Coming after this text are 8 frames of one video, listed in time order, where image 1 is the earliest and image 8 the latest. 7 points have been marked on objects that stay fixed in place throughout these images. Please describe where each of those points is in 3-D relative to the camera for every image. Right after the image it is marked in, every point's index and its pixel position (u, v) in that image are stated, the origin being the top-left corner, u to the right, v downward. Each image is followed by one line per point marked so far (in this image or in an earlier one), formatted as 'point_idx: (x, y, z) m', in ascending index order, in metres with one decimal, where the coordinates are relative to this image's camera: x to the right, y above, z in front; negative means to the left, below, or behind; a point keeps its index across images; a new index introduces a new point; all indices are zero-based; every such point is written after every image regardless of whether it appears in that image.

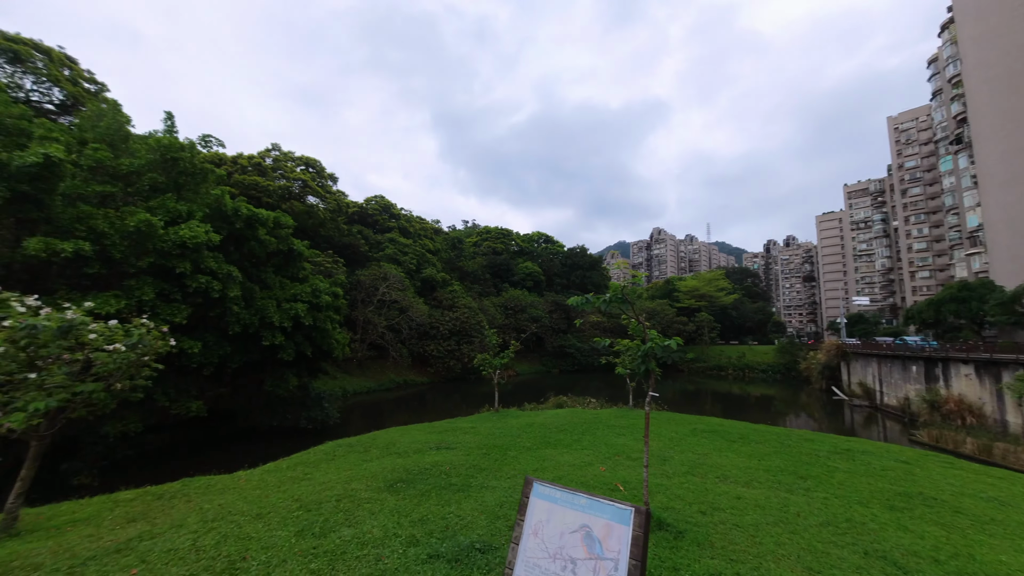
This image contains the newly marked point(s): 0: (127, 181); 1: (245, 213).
0: (-7.7, +2.1, +7.5) m
1: (-6.5, +1.8, +9.1) m
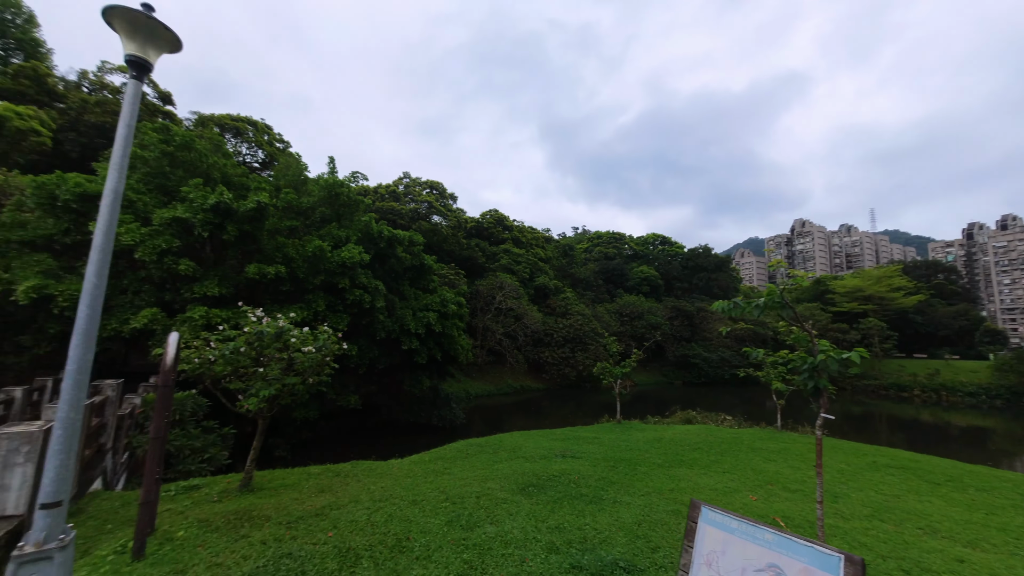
0: (-5.1, +1.8, +9.5) m
1: (-3.5, +1.5, +10.6) m
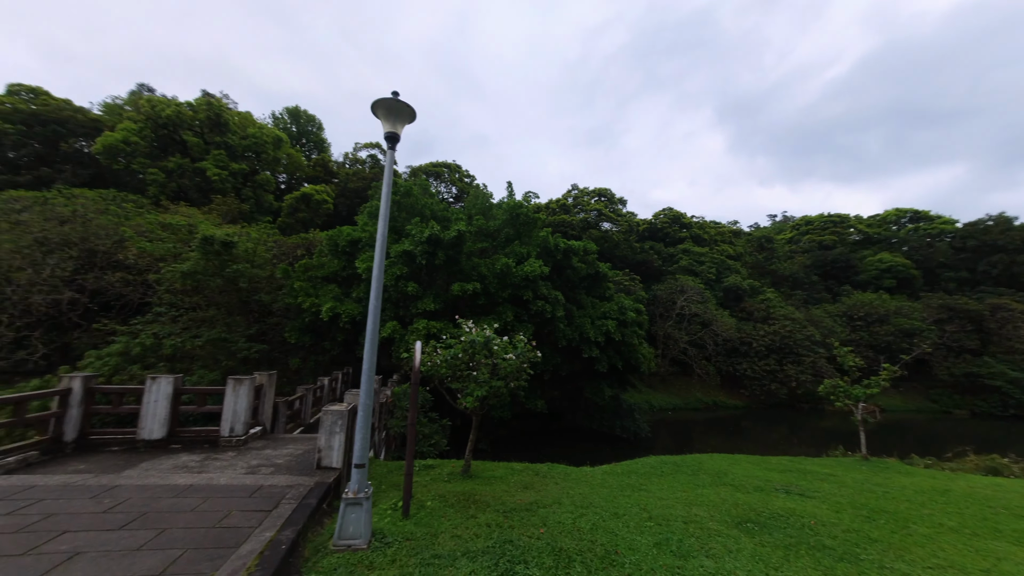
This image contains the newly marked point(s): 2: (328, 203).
0: (-0.5, +1.4, +10.8) m
1: (+1.5, +1.2, +11.1) m
2: (-8.6, +4.0, +17.7) m
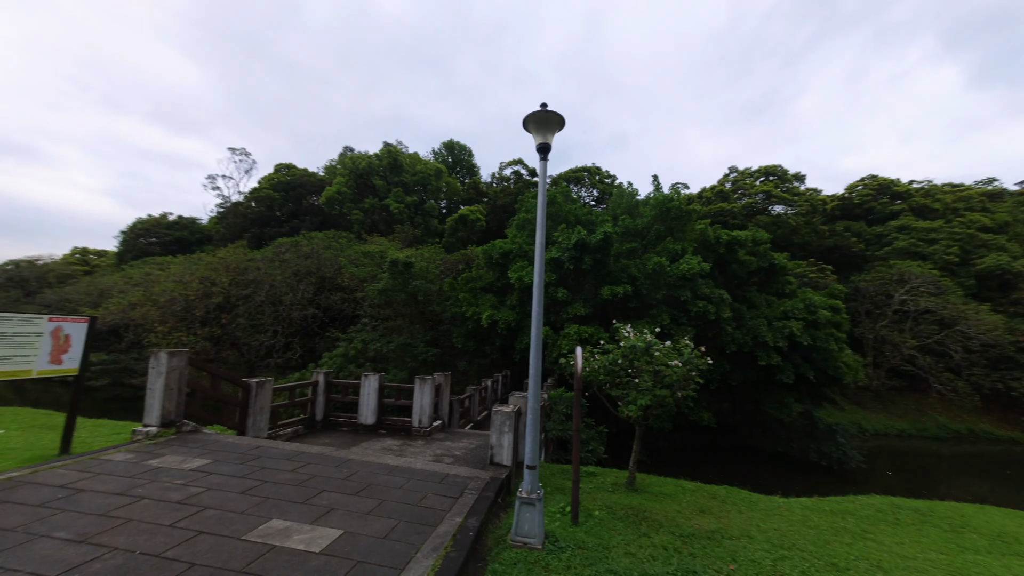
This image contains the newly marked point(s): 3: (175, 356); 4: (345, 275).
0: (+3.5, +1.4, +10.2) m
1: (+5.5, +1.3, +9.7) m
2: (-1.6, +3.5, +19.6) m
3: (-4.4, -0.9, +5.0) m
4: (-6.7, +0.5, +15.2) m
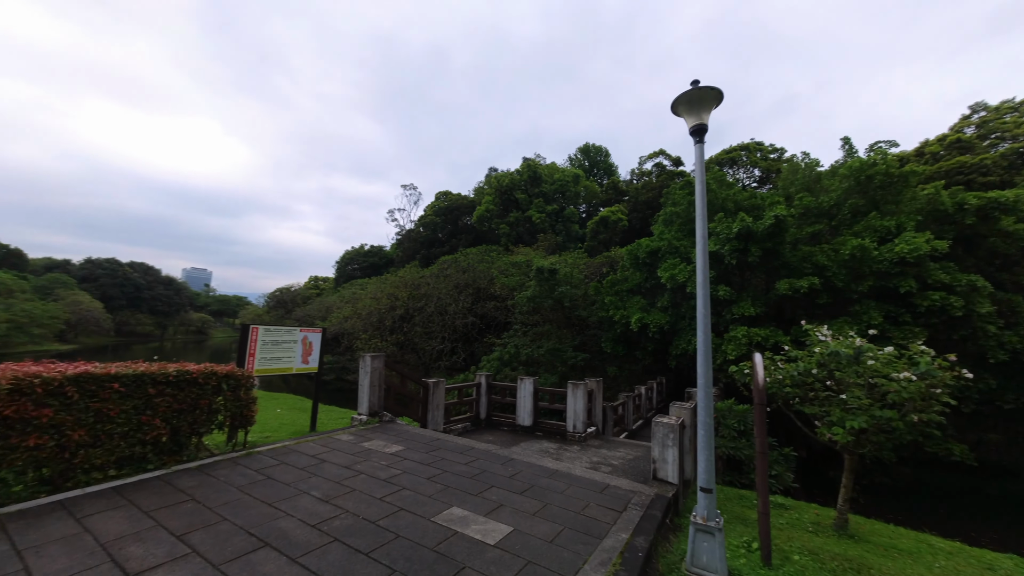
0: (+6.9, +1.6, +8.2) m
1: (+8.6, +1.6, +7.1) m
2: (+5.5, +3.4, +18.9) m
3: (-2.2, -1.2, +6.2) m
4: (-0.7, +0.1, +16.5) m
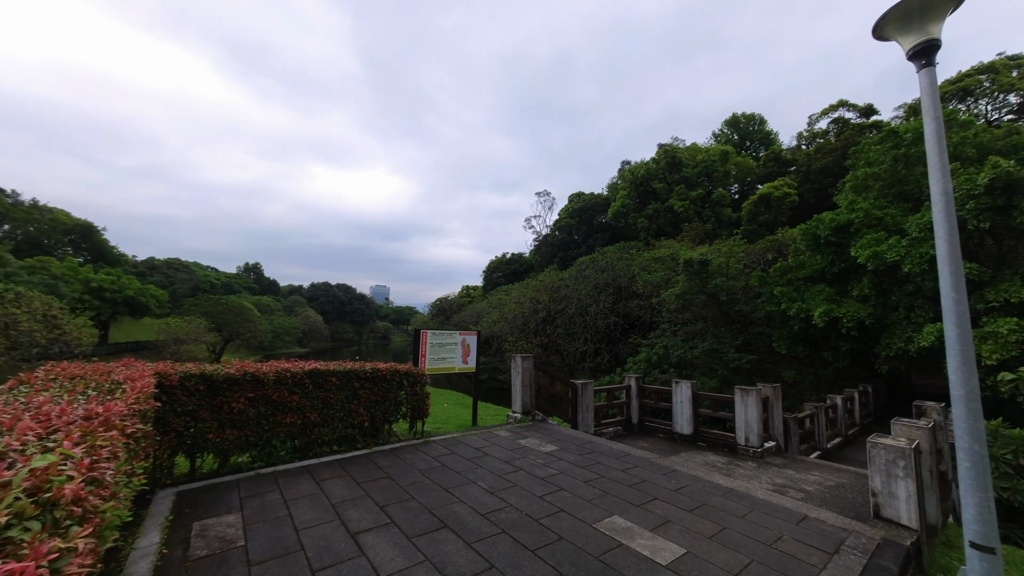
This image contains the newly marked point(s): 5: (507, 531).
0: (+9.3, +2.1, +5.2) m
1: (+10.5, +2.2, +3.5) m
2: (+11.6, +3.9, +15.7) m
3: (+0.2, -1.2, +6.5) m
4: (+5.2, +0.2, +15.6) m
5: (0.0, -1.7, +2.7) m
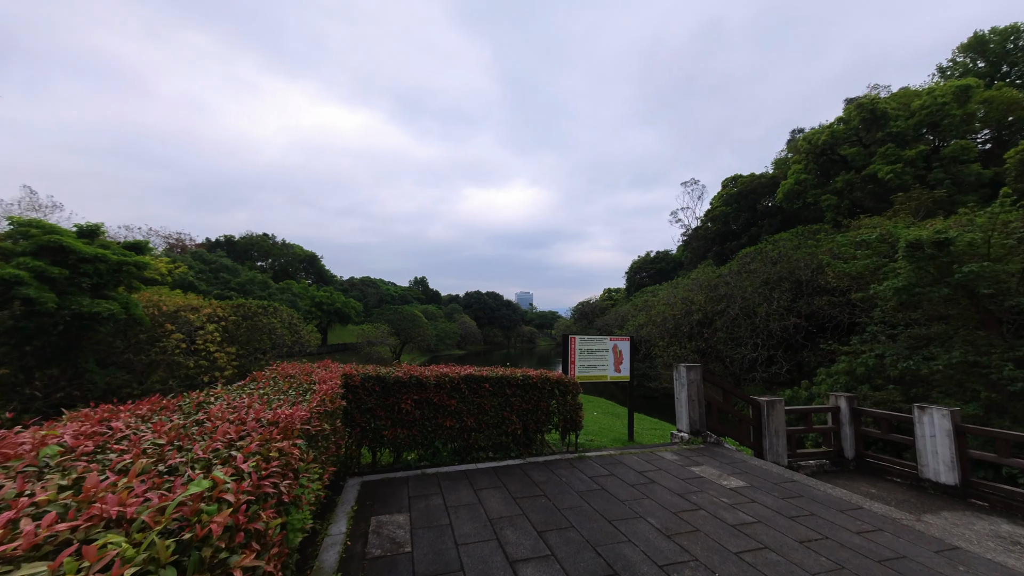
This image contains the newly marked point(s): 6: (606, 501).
0: (+10.4, +2.5, +1.1) m
1: (+11.0, +2.6, -0.8) m
2: (+16.3, +4.4, +10.2) m
3: (+2.6, -1.2, +5.5) m
4: (+10.4, +0.5, +12.3) m
5: (+1.0, -1.7, +2.1) m
6: (+0.8, -1.9, +3.4) m
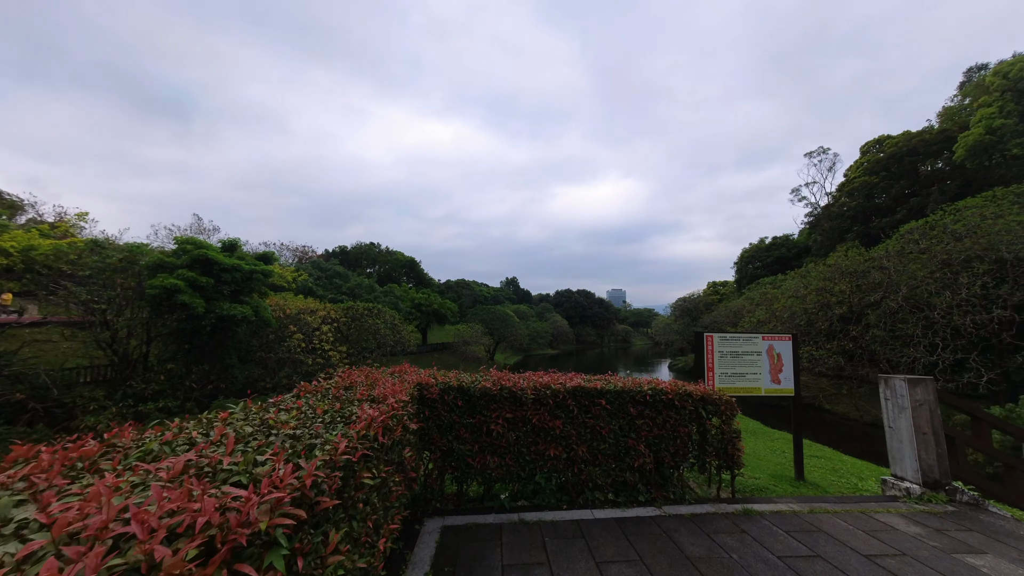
0: (+10.3, +3.0, -2.5) m
1: (+10.4, +3.1, -4.5) m
2: (+18.0, +5.1, +5.0) m
3: (+3.8, -0.9, +3.6) m
4: (+12.9, +1.0, +8.4) m
5: (+1.5, -1.5, +0.6) m
6: (+1.6, -1.7, +1.9) m
